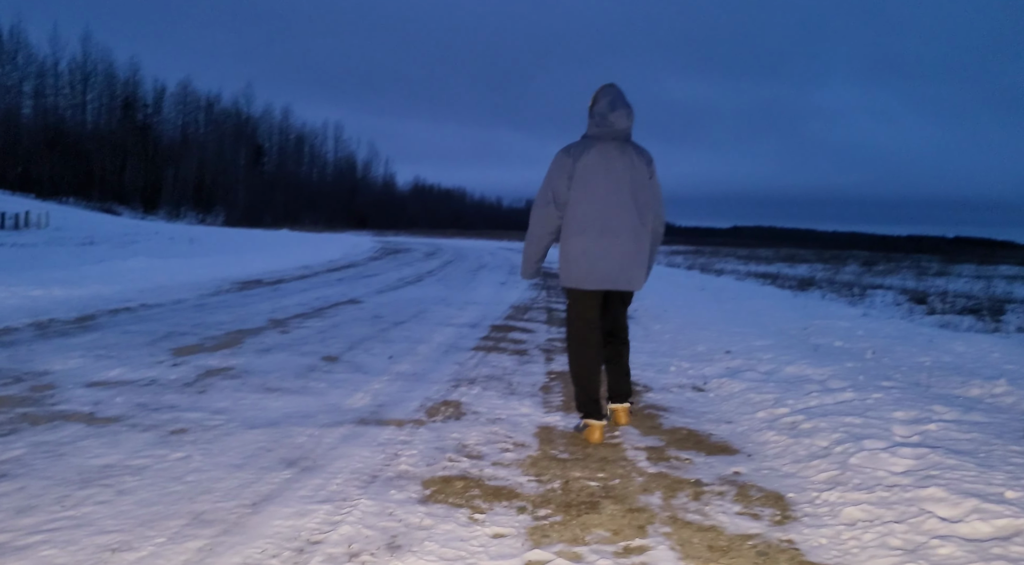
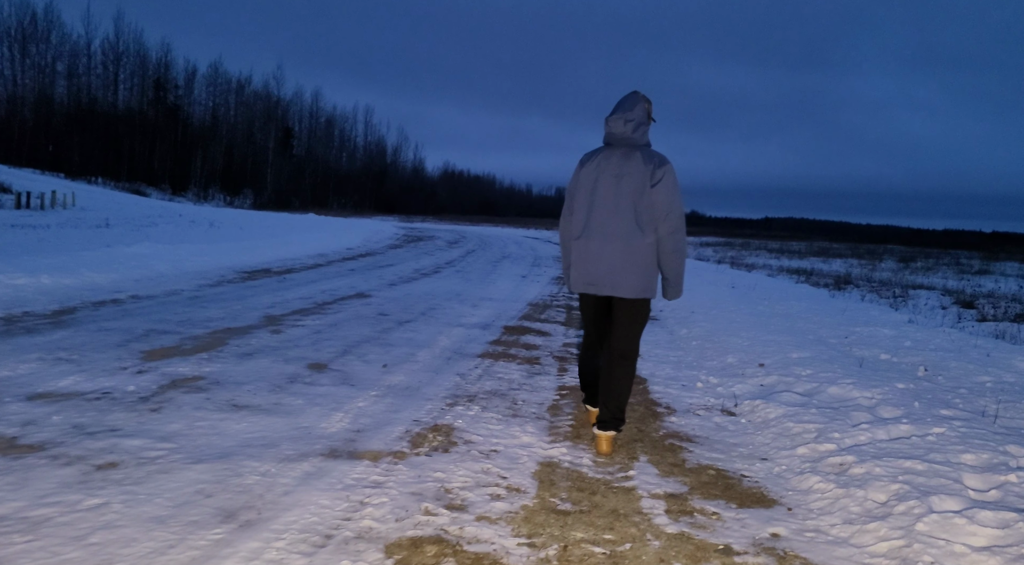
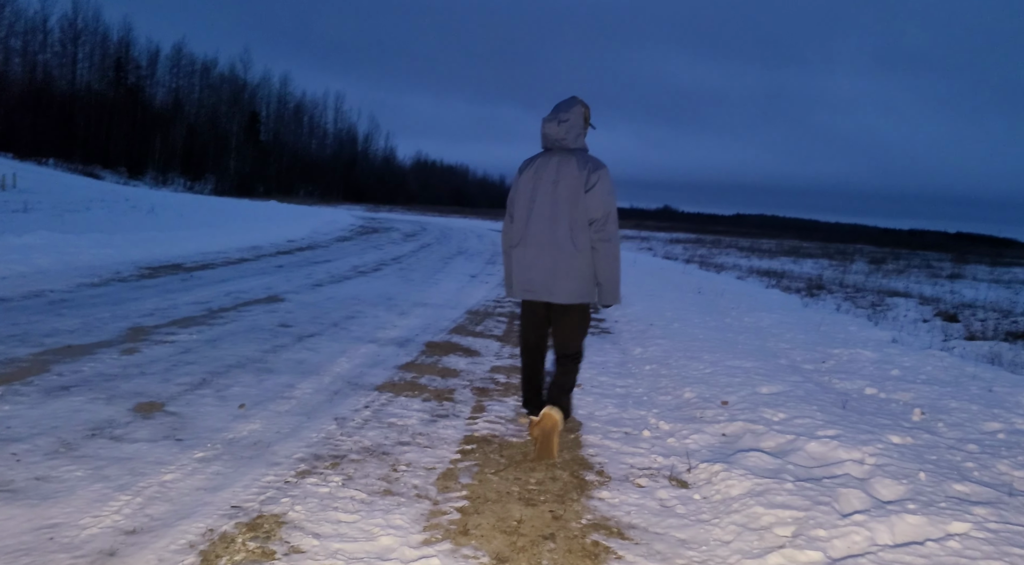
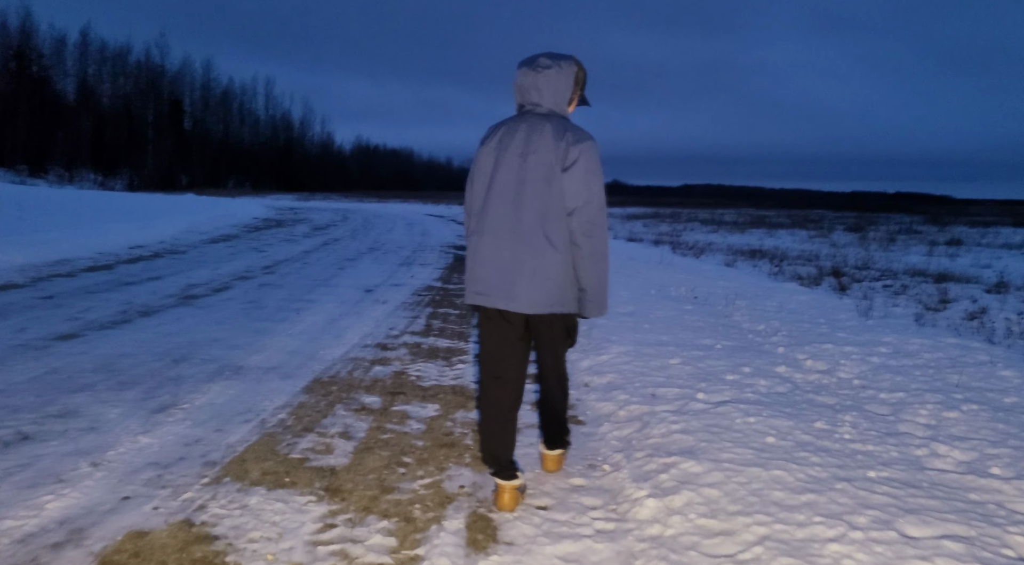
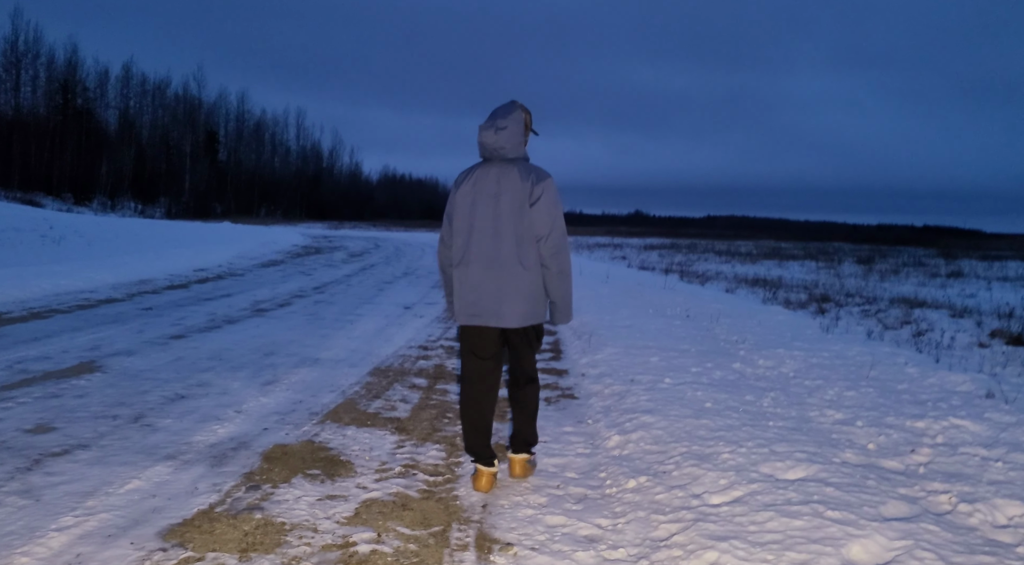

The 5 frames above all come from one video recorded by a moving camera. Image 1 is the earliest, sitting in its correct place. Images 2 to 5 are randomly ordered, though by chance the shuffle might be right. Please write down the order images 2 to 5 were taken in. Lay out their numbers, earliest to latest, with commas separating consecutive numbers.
2, 3, 5, 4
